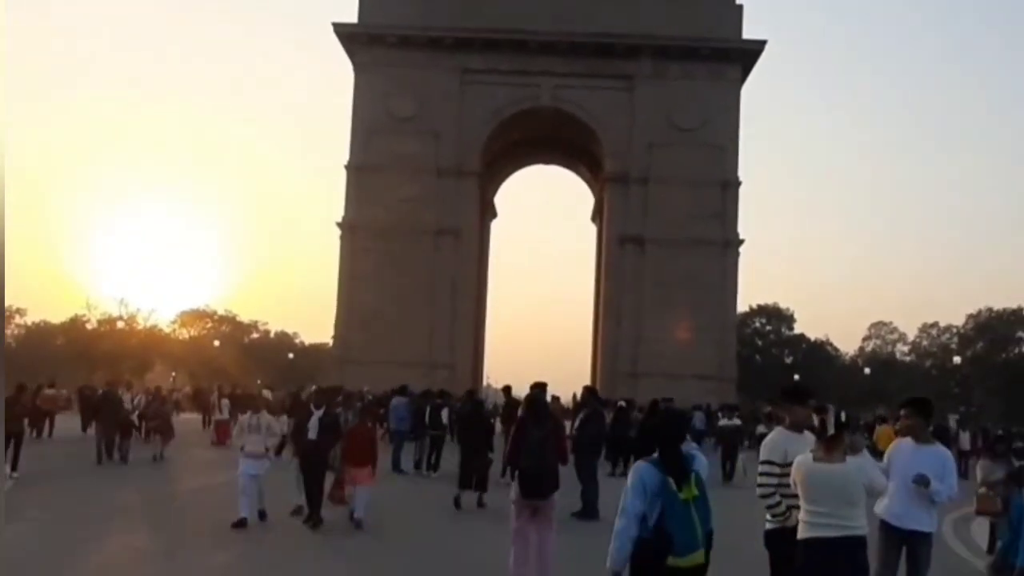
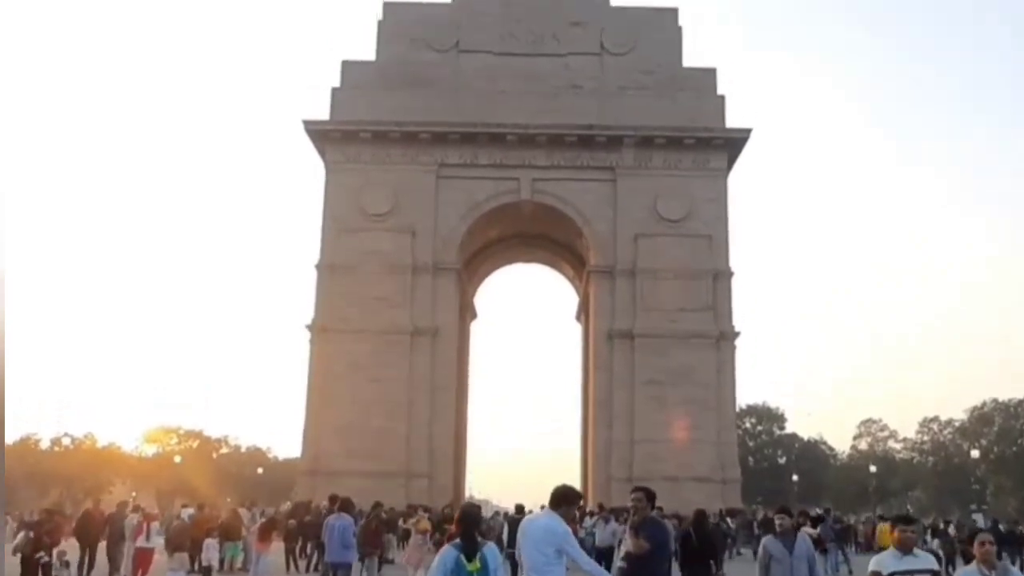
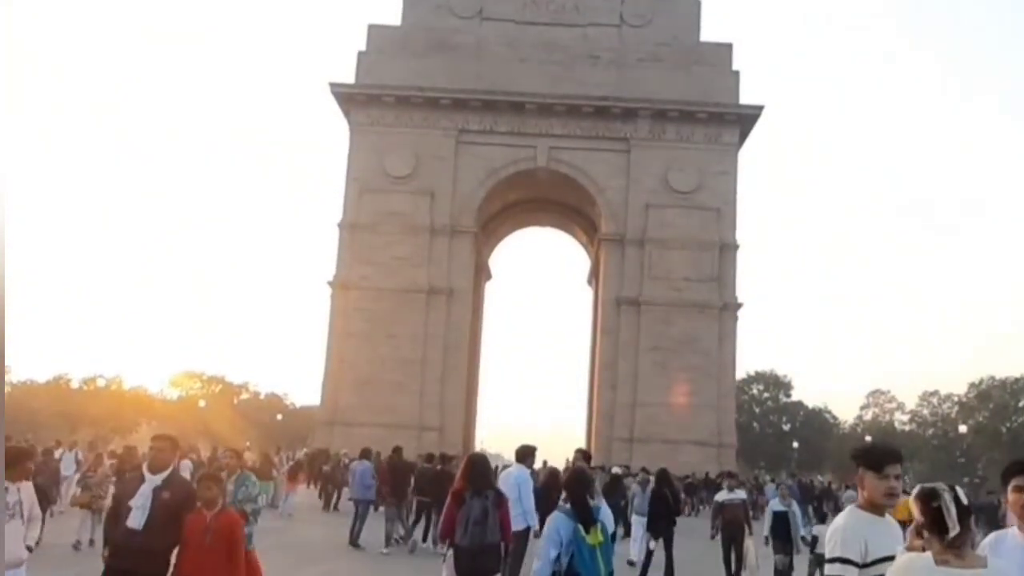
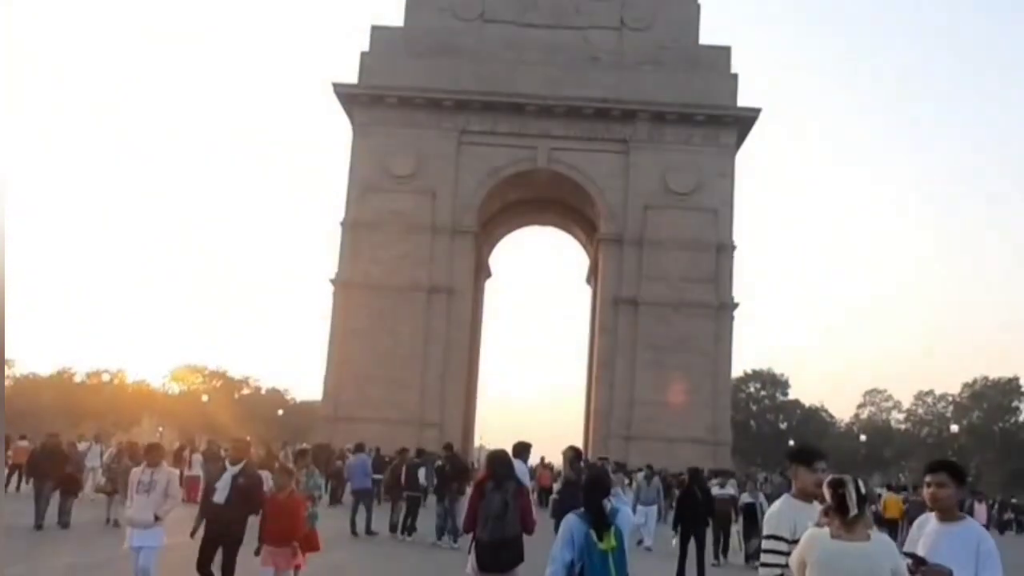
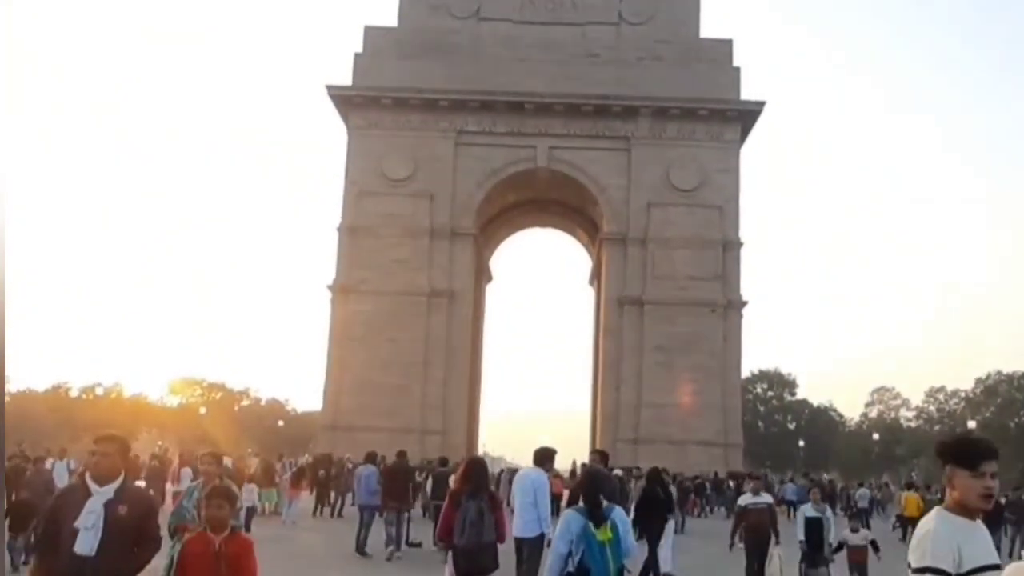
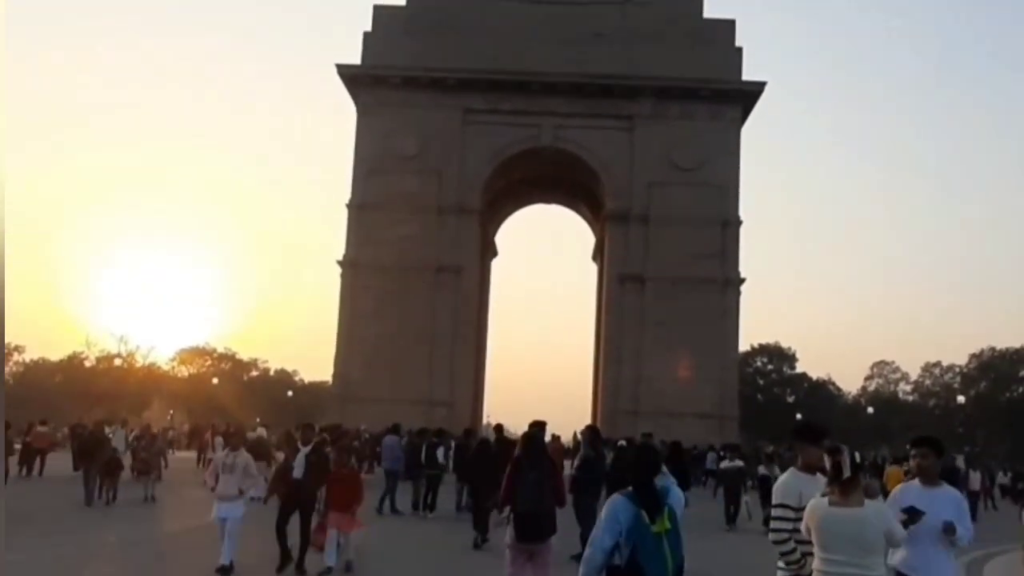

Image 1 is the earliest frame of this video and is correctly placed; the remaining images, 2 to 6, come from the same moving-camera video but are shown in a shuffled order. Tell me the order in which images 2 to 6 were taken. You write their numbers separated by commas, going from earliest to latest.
6, 4, 3, 5, 2
